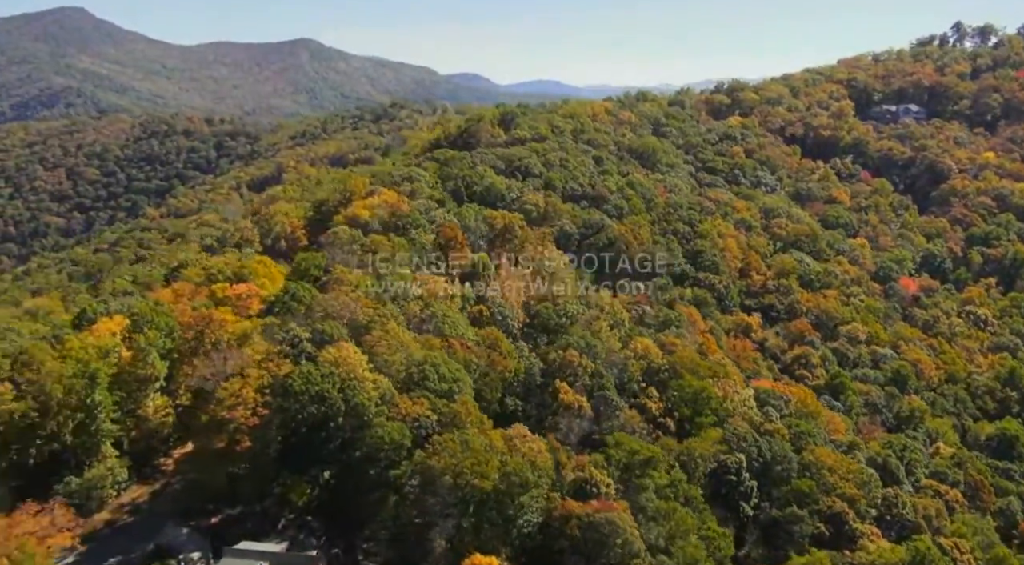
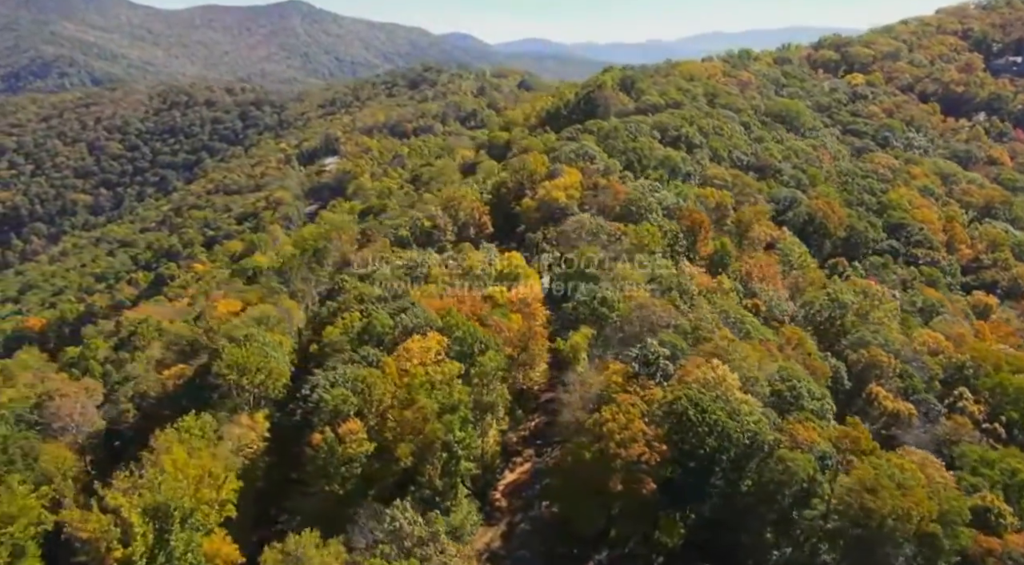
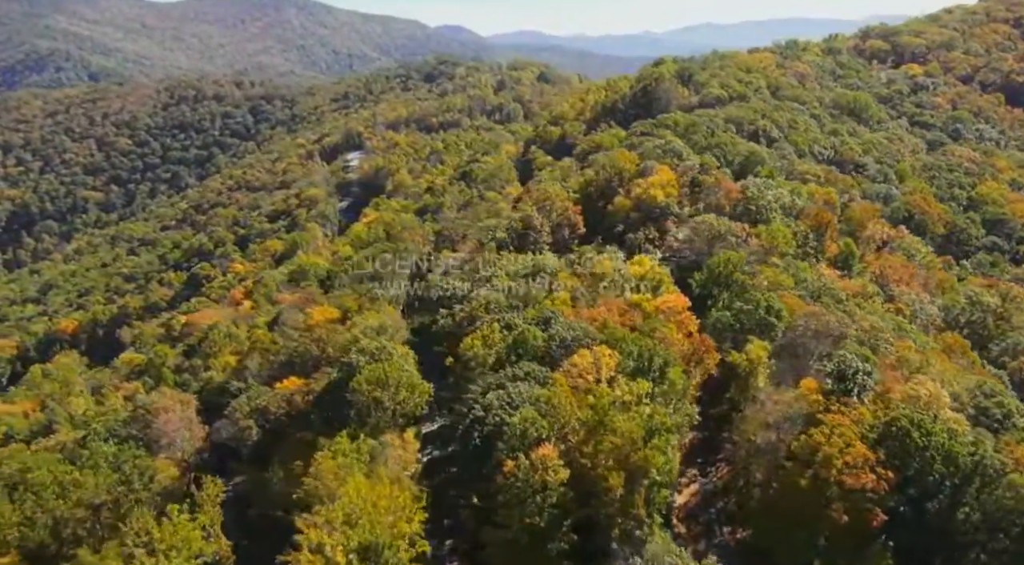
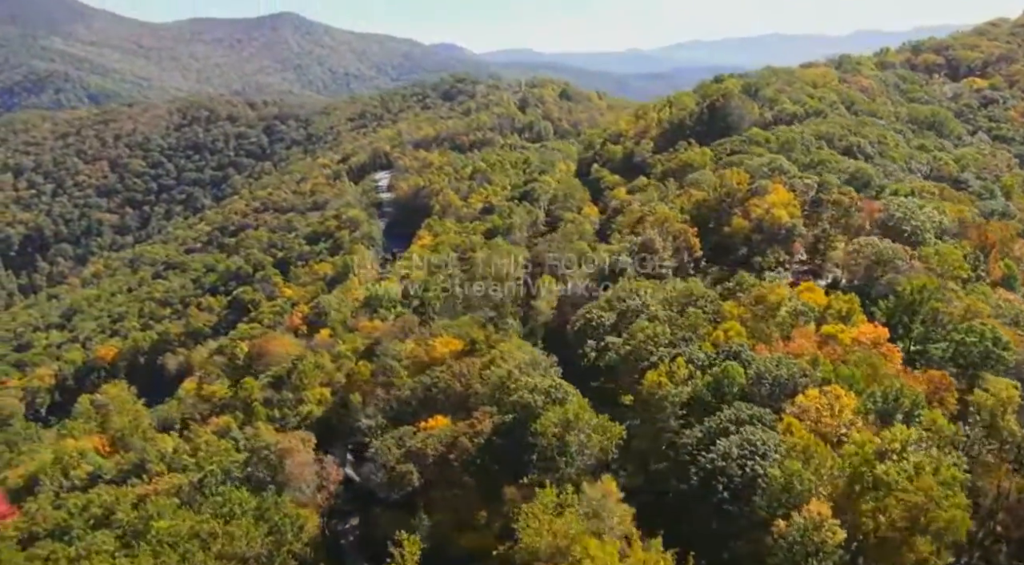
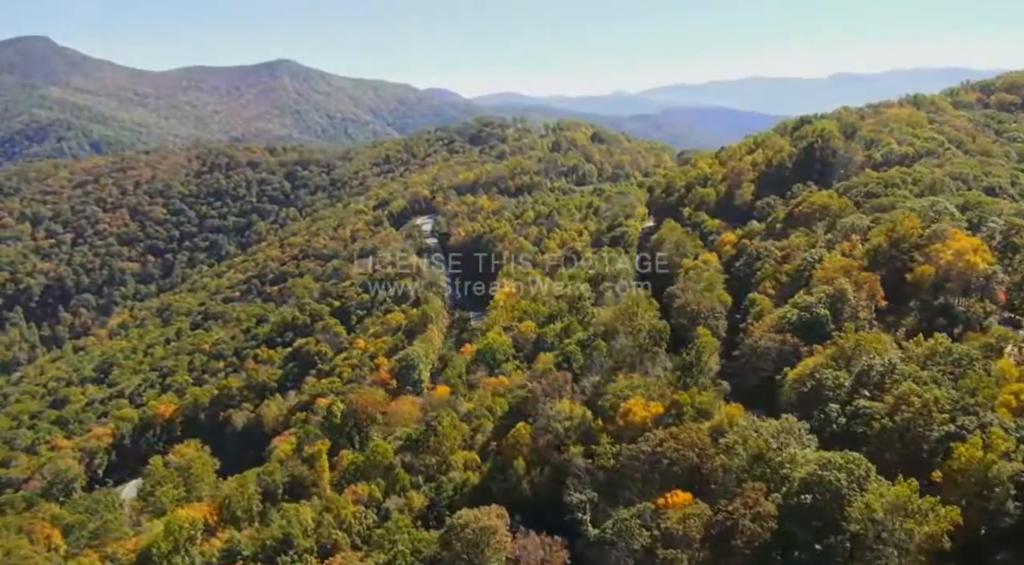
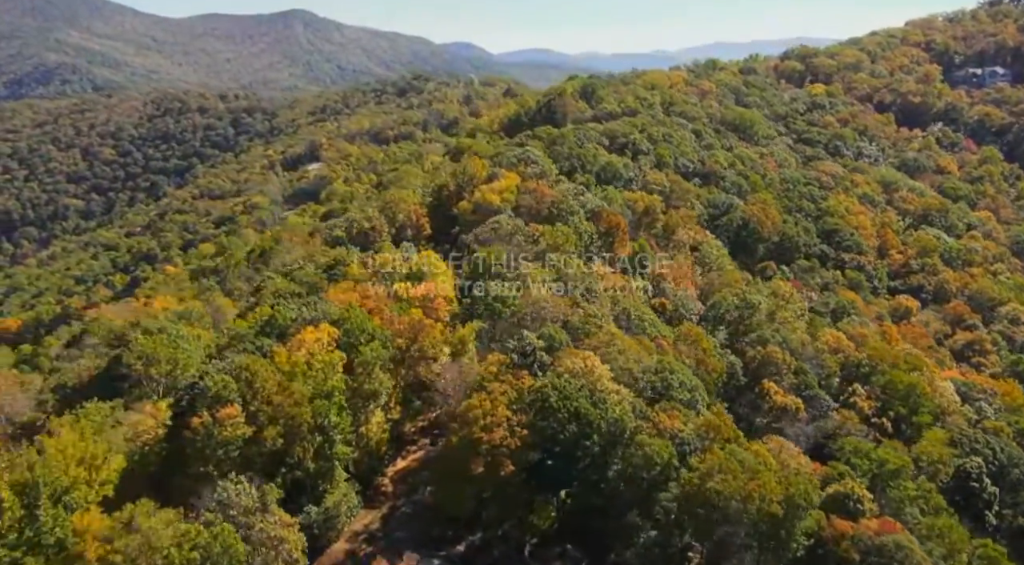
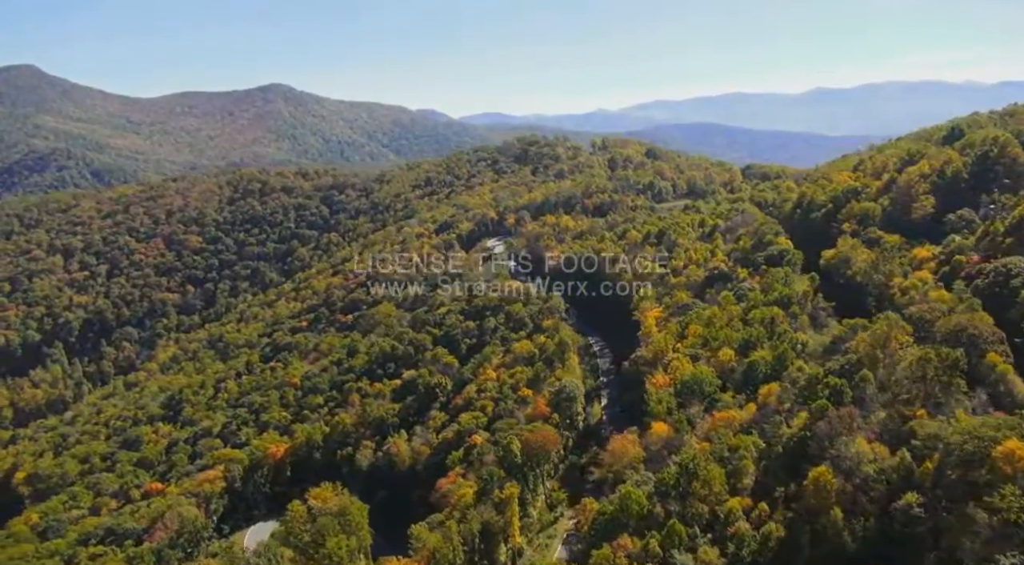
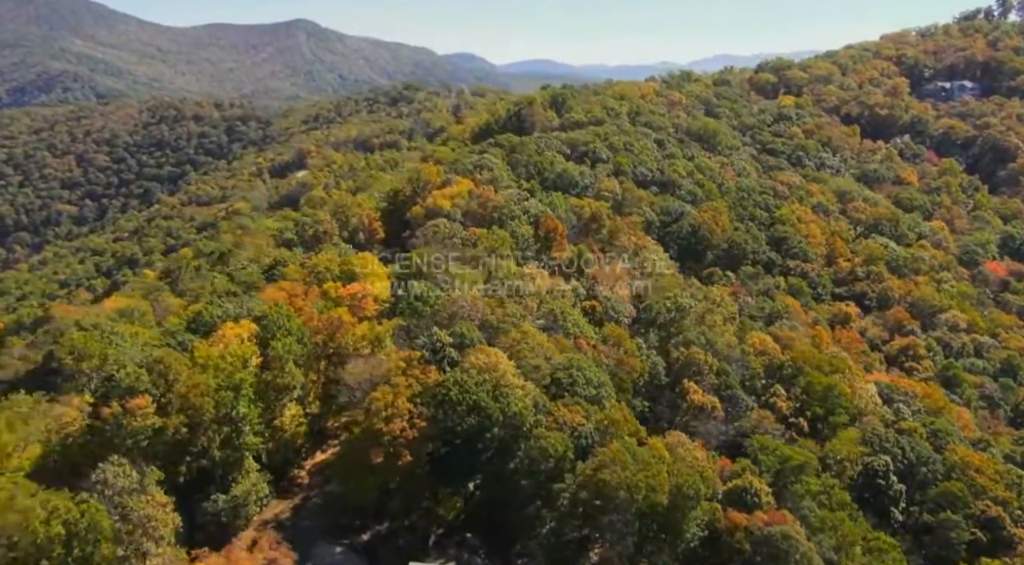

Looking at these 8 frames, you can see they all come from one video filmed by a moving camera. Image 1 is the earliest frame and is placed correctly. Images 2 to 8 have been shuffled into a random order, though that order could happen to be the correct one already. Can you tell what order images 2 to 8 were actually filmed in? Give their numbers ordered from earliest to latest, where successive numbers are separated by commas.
8, 6, 2, 3, 4, 5, 7
